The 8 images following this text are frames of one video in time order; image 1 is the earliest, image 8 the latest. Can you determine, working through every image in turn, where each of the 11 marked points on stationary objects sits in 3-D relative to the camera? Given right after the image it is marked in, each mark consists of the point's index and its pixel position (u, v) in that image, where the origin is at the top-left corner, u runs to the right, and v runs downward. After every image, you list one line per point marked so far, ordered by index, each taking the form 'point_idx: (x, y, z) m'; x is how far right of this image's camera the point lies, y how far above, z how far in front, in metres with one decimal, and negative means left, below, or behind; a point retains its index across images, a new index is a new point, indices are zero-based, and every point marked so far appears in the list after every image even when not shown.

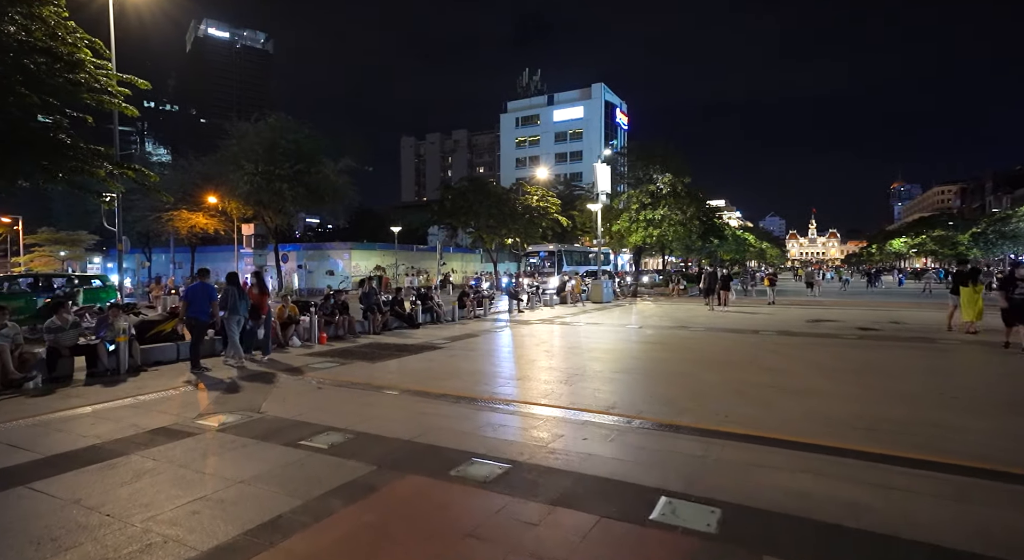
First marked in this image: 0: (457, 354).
0: (-1.1, -1.5, +11.2) m
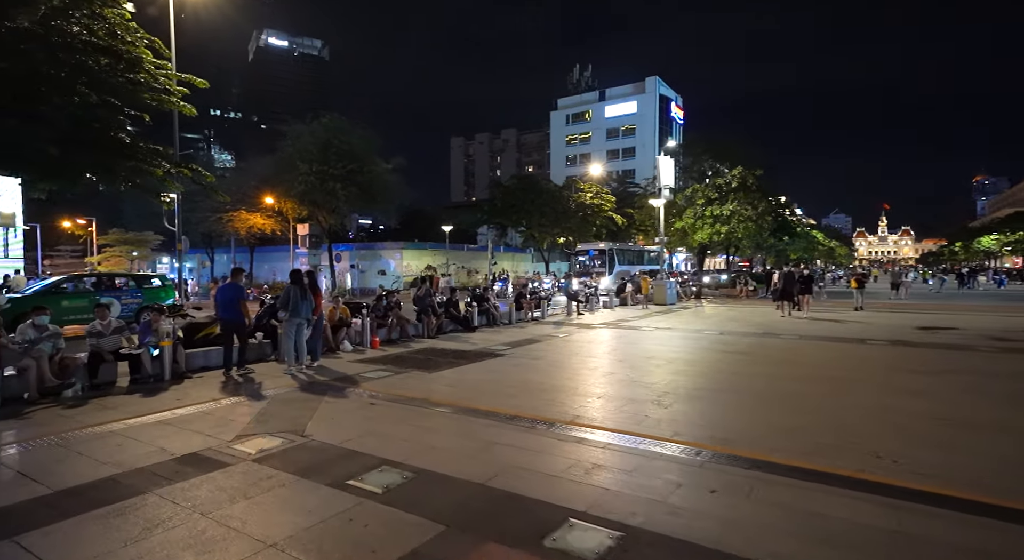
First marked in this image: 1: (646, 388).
0: (+0.2, -1.5, +10.1) m
1: (+1.9, -1.5, +8.0) m
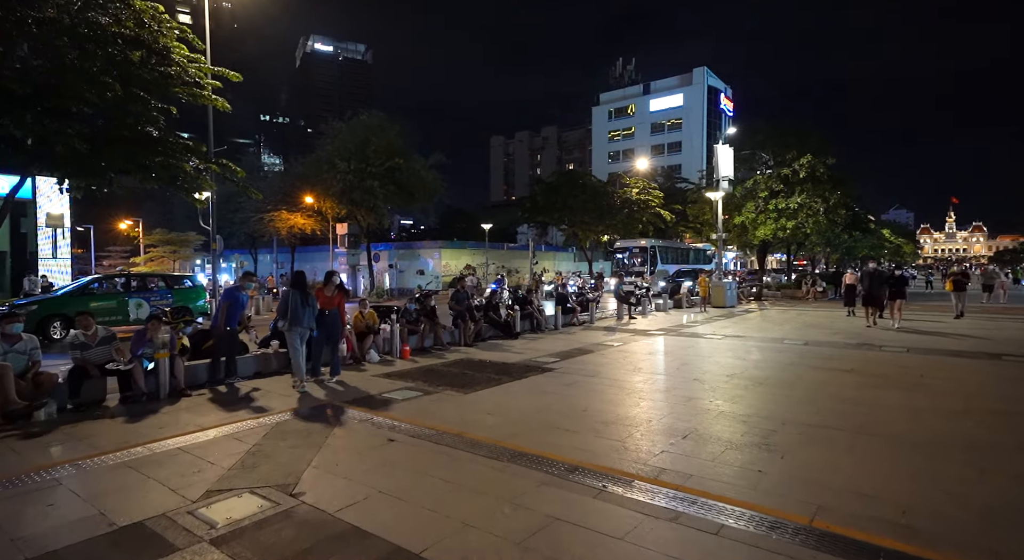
0: (+0.9, -1.5, +8.4) m
1: (+2.5, -1.5, +6.3) m
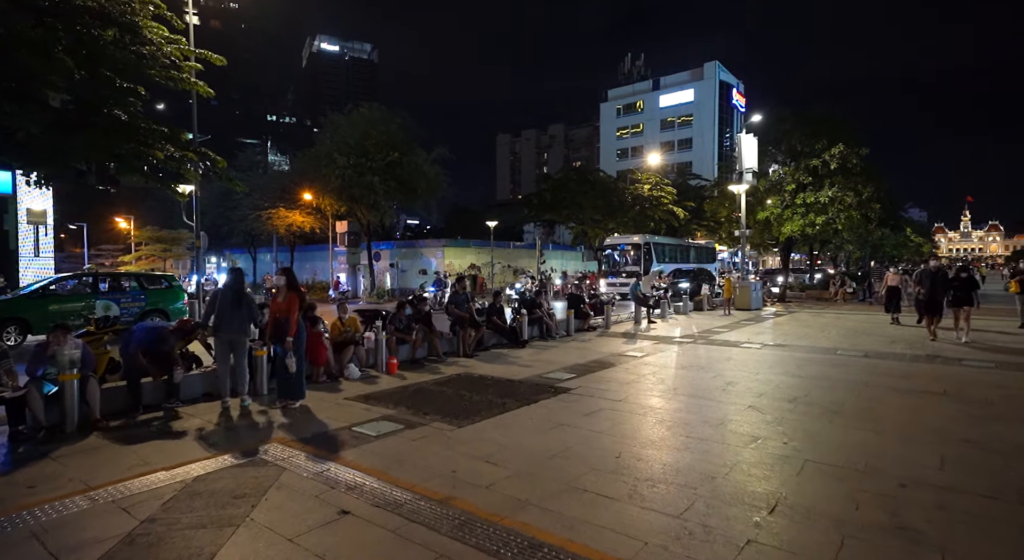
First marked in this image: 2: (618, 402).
0: (+1.0, -1.5, +6.7) m
1: (+2.6, -1.5, +4.5) m
2: (+1.3, -1.5, +7.2) m
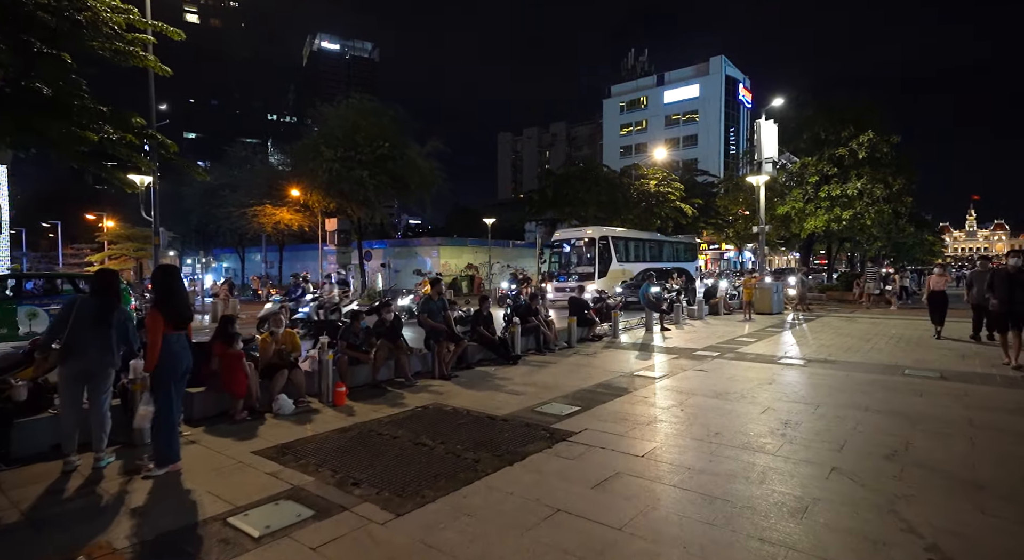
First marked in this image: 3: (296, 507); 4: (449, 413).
0: (+0.8, -1.6, +4.5) m
1: (+2.4, -1.6, +2.3) m
2: (+1.1, -1.6, +5.0) m
3: (-1.5, -1.6, +4.0) m
4: (-0.7, -1.6, +6.7) m
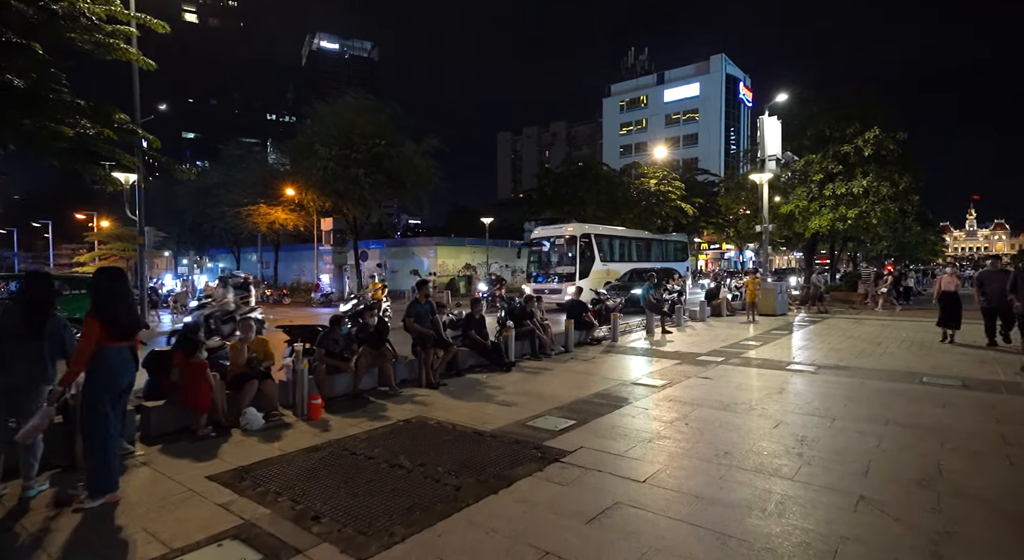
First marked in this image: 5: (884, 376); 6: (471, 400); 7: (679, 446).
0: (+0.7, -1.6, +4.0) m
1: (+2.2, -1.6, +1.8) m
2: (+1.0, -1.6, +4.4) m
3: (-1.6, -1.6, +3.5) m
4: (-0.8, -1.6, +6.2) m
5: (+5.7, -1.5, +8.8) m
6: (-0.5, -1.6, +7.6) m
7: (+1.6, -1.6, +5.4) m
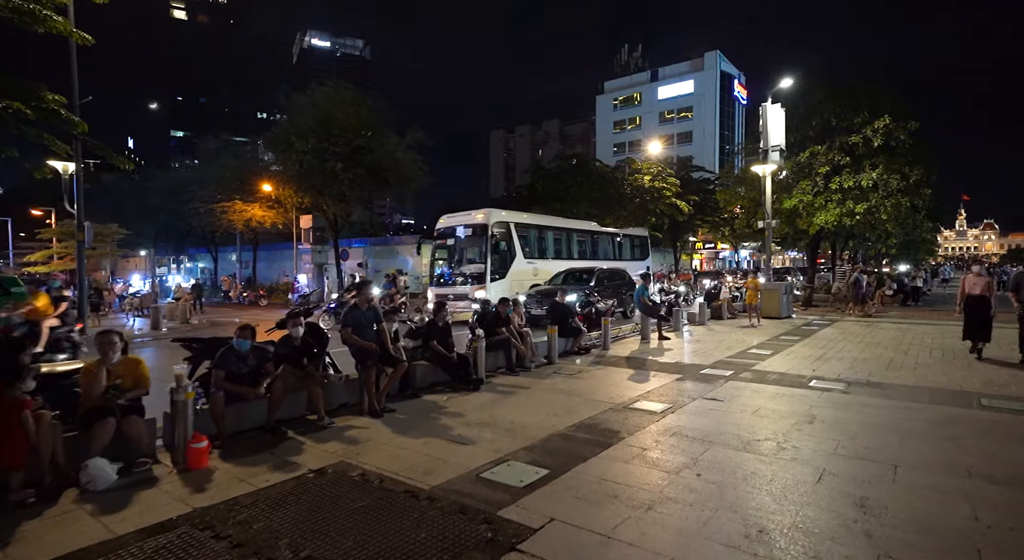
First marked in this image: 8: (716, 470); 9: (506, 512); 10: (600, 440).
0: (+0.3, -1.6, +2.3) m
1: (+1.9, -1.6, +0.1) m
2: (+0.6, -1.6, +2.8) m
3: (-2.0, -1.6, +1.8) m
4: (-1.2, -1.6, +4.5) m
5: (+5.3, -1.5, +7.2) m
6: (-0.9, -1.6, +5.9) m
7: (+1.2, -1.6, +3.8) m
8: (+1.7, -1.6, +4.8) m
9: (0.0, -1.6, +3.9) m
10: (+0.9, -1.6, +5.7) m
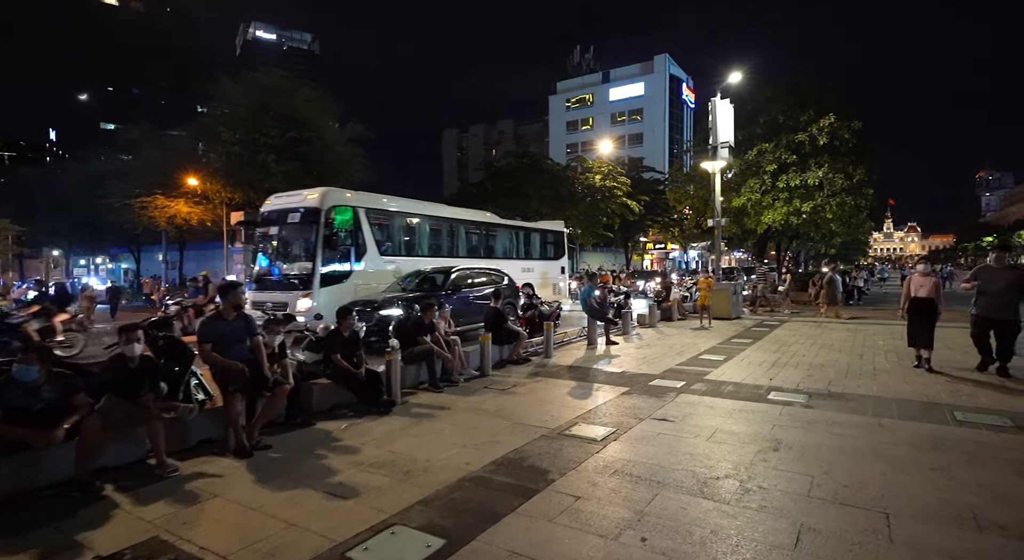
0: (-0.2, -1.6, +1.1) m
1: (+1.5, -1.6, -1.0) m
2: (+0.1, -1.6, +1.6) m
3: (-2.4, -1.6, +0.4) m
4: (-1.9, -1.6, +3.1) m
5: (+4.4, -1.5, +6.4) m
6: (-1.7, -1.6, +4.5) m
7: (+0.6, -1.6, +2.6) m
8: (+1.0, -1.6, +3.6) m
9: (-0.6, -1.6, +2.7) m
10: (+0.1, -1.6, +4.5) m
